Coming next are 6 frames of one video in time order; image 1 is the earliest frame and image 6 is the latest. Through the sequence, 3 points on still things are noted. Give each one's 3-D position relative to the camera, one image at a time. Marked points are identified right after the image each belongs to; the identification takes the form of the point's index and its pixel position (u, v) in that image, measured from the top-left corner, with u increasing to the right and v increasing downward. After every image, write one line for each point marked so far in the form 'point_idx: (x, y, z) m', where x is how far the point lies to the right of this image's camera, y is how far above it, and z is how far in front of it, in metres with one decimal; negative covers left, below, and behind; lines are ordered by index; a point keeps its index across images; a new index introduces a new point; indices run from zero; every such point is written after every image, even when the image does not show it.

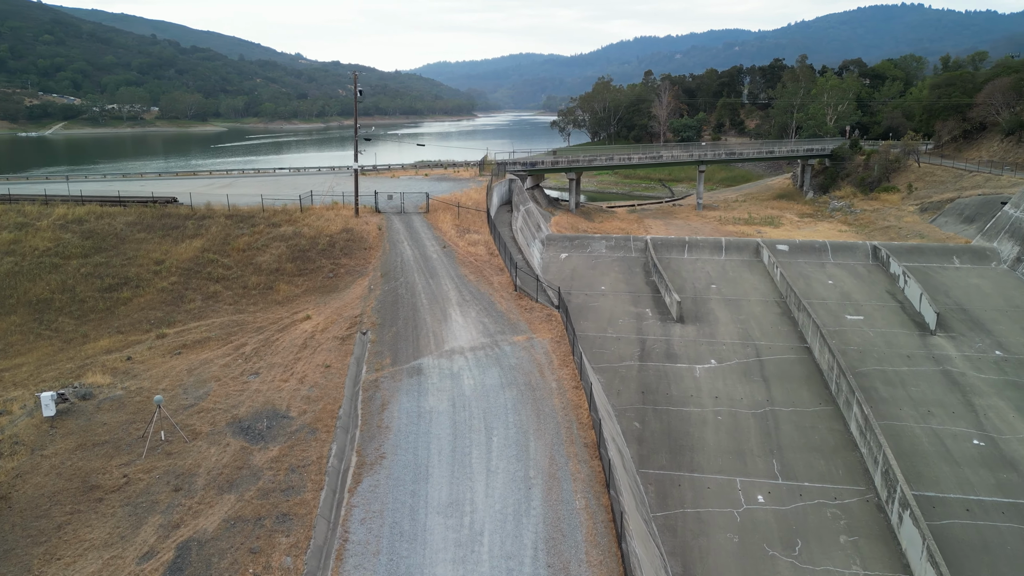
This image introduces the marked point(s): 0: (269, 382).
0: (-6.4, -2.5, +19.0) m
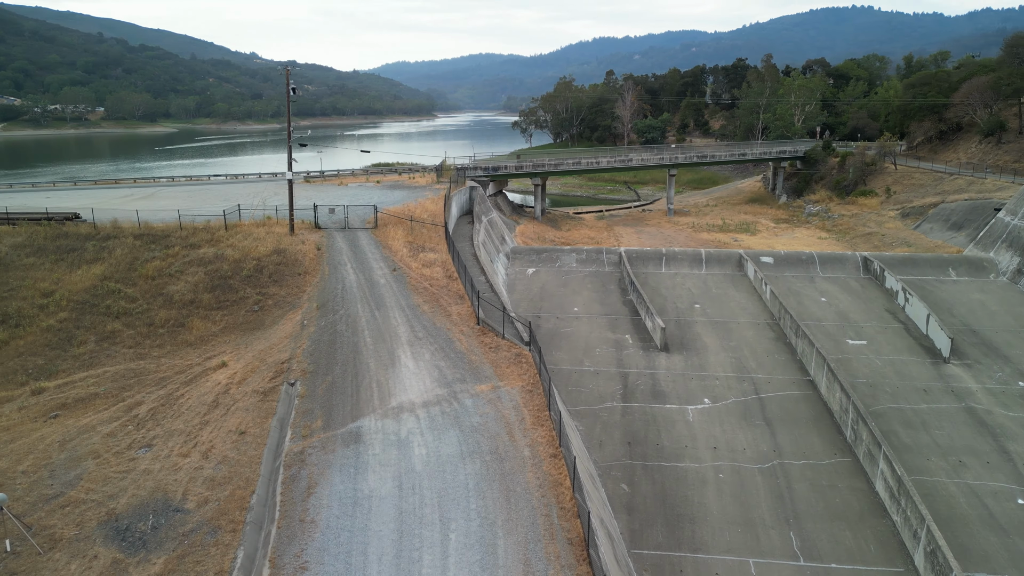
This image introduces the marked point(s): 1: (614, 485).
0: (-7.2, -3.5, +14.9) m
1: (+2.6, -4.9, +18.3) m
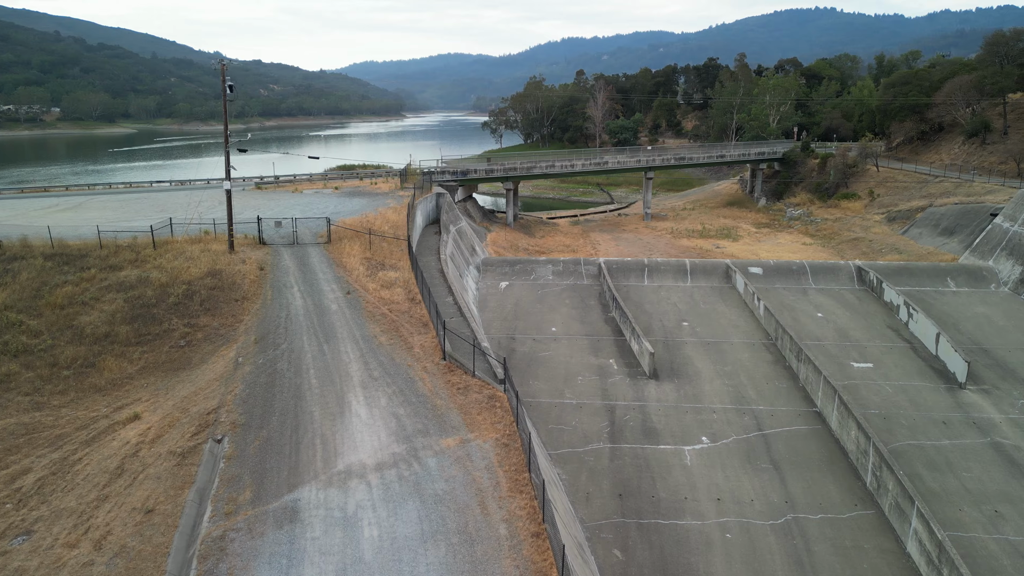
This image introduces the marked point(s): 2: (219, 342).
0: (-7.6, -4.3, +11.8) m
1: (+2.0, -5.6, +15.5) m
2: (-7.4, -1.3, +18.3) m
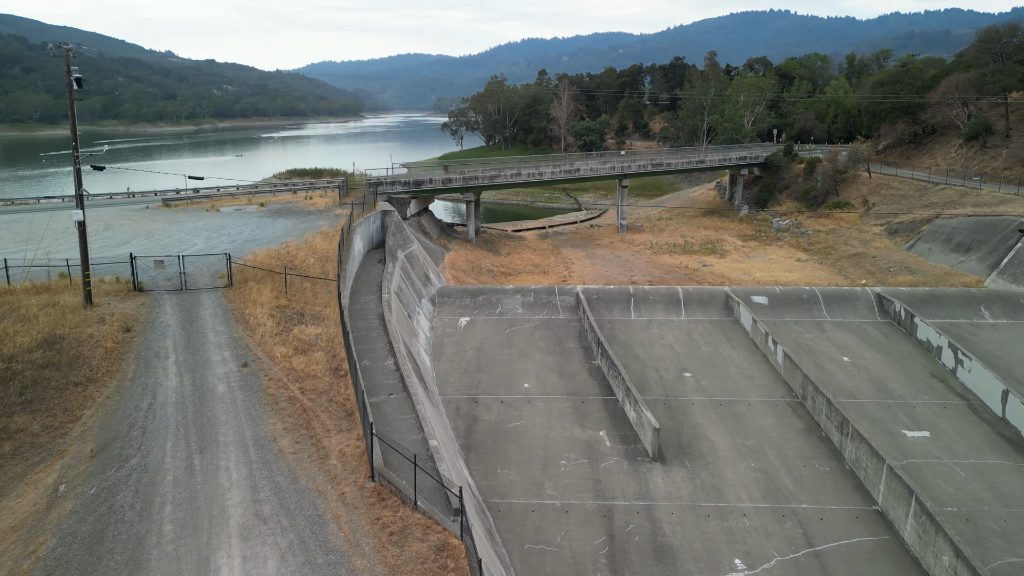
0: (-7.9, -5.7, +5.9) m
1: (+1.5, -7.0, +10.1) m
2: (-8.0, -2.8, +12.4) m
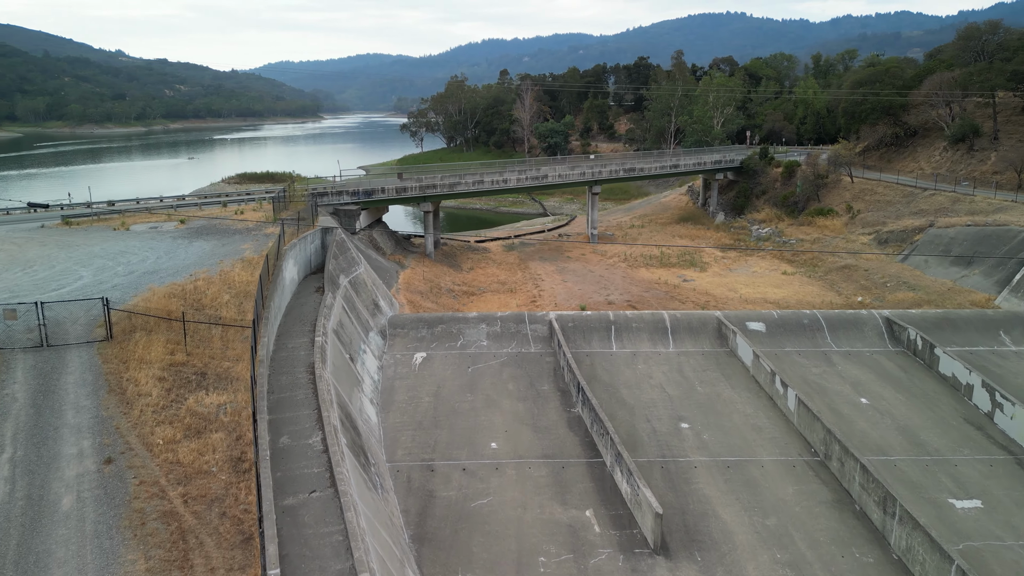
0: (-8.0, -6.8, +1.7) m
1: (+1.2, -7.9, +6.3) m
2: (-8.5, -3.9, +8.1) m
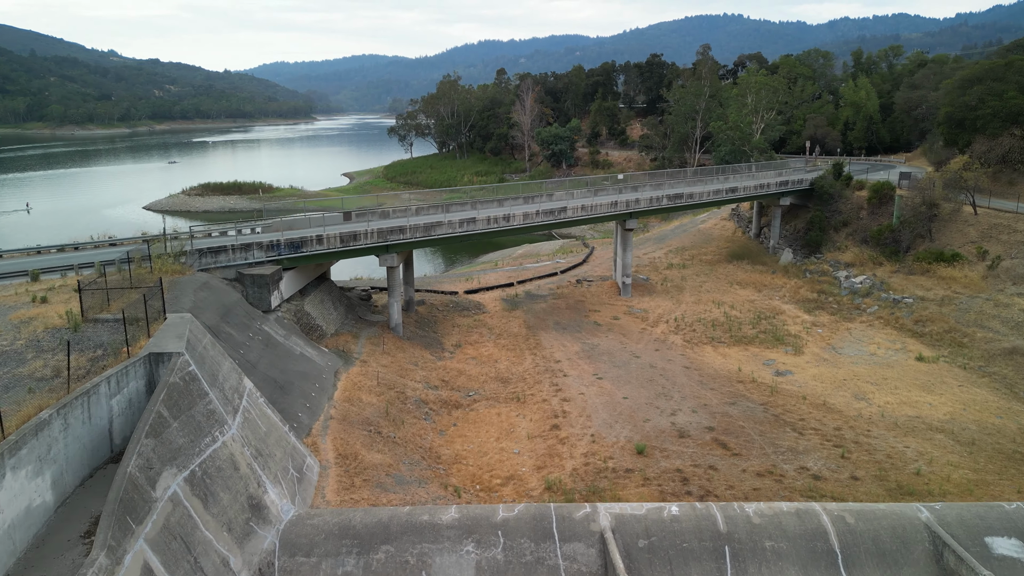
0: (-7.6, -9.9, -10.8) m
1: (+1.6, -11.1, -6.2) m
2: (-8.1, -7.0, -4.3) m
